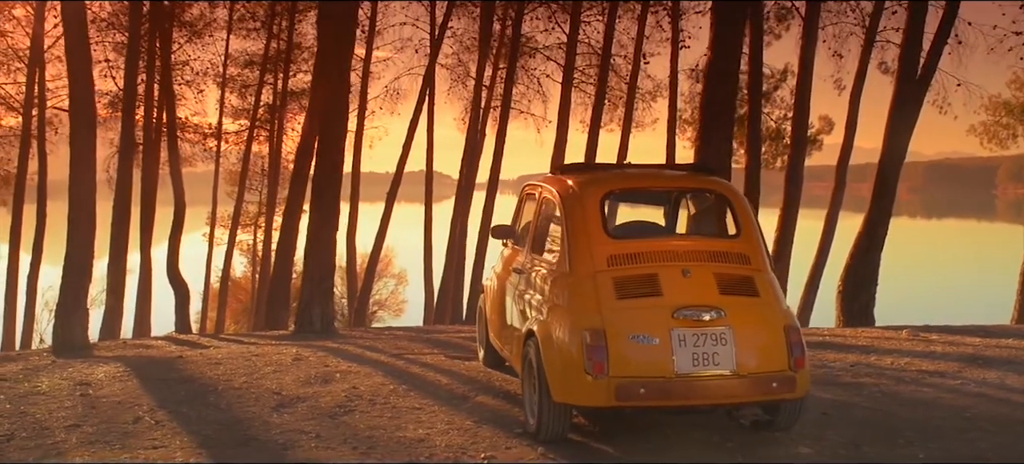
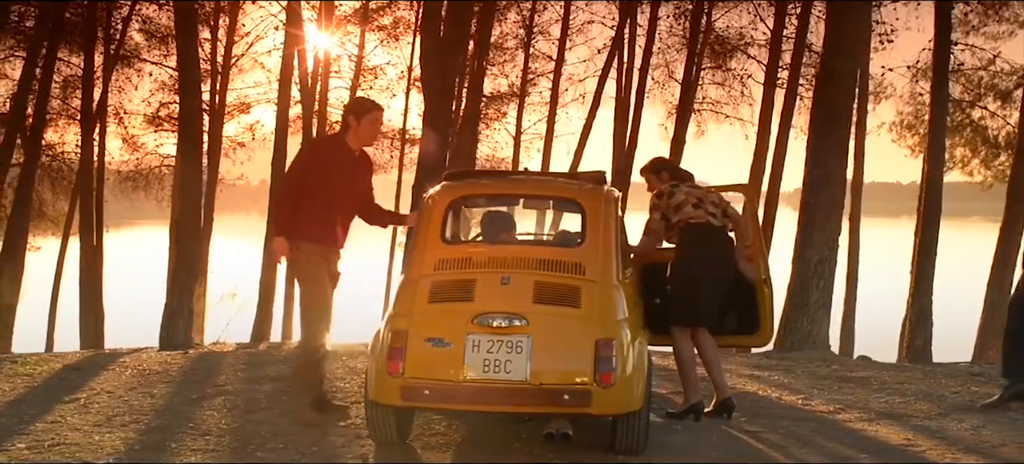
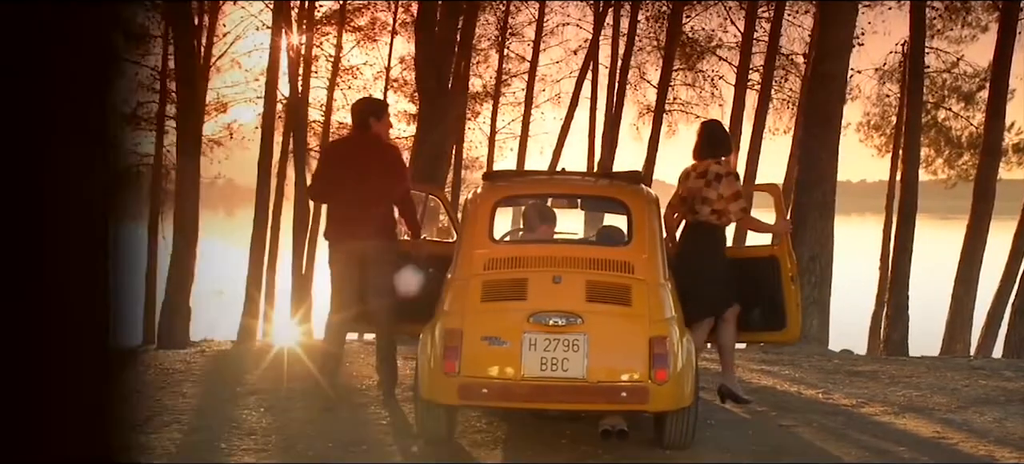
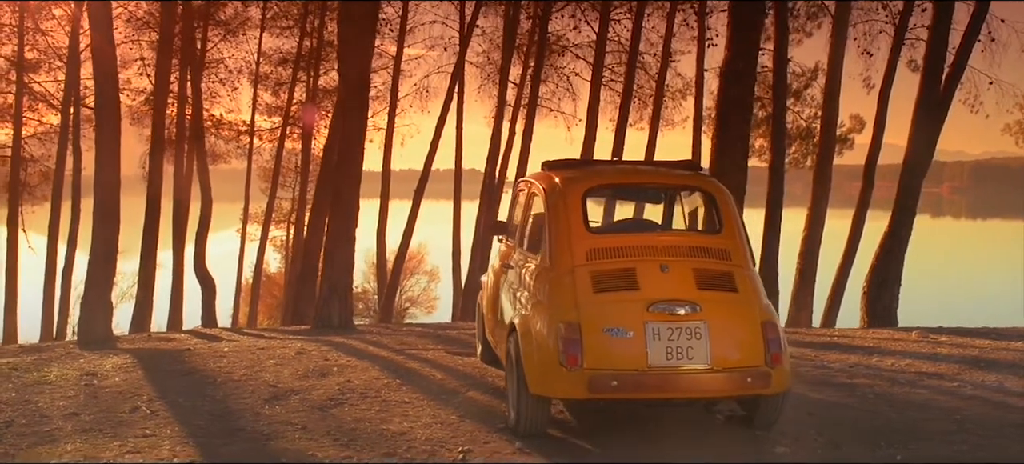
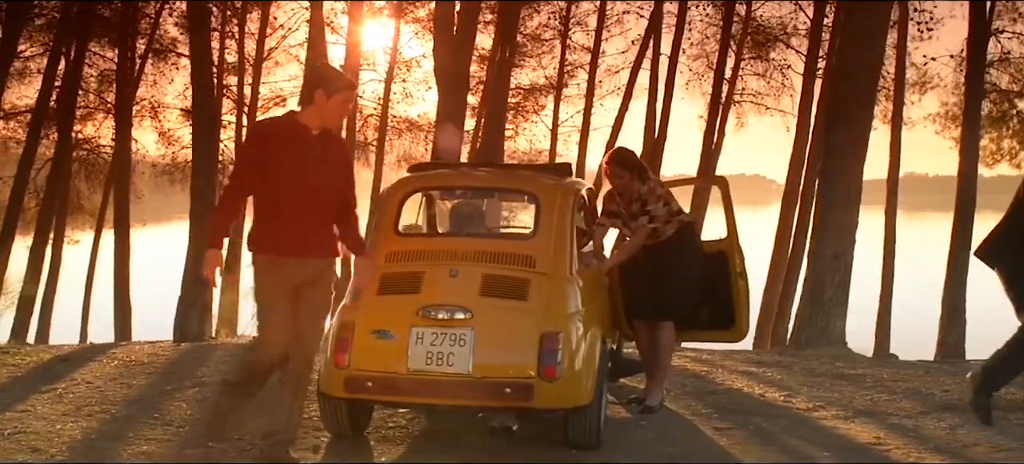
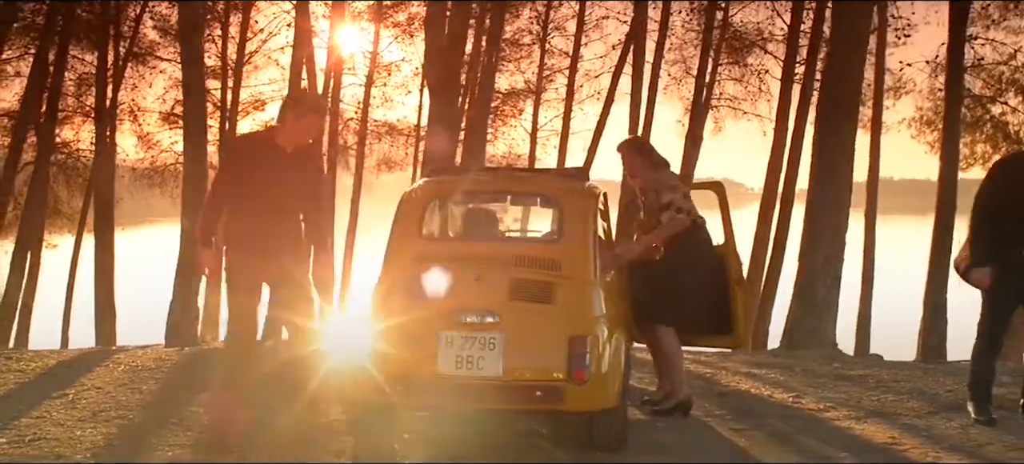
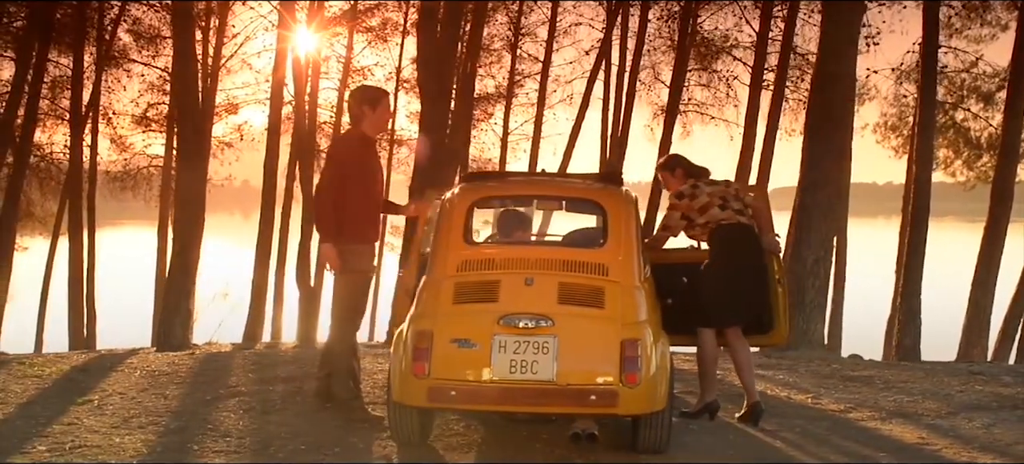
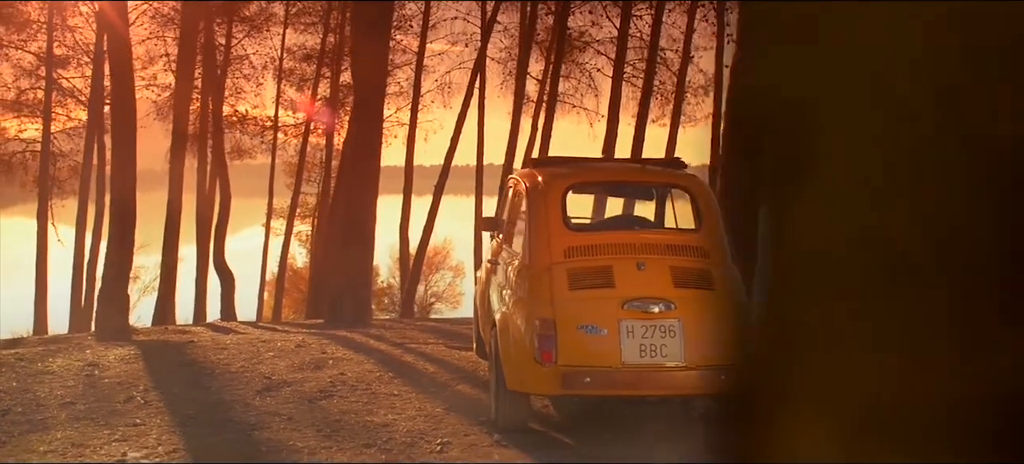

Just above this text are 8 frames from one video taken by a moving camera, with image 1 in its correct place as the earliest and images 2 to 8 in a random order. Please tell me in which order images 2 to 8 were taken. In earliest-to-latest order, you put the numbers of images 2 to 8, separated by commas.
4, 8, 3, 7, 2, 6, 5
